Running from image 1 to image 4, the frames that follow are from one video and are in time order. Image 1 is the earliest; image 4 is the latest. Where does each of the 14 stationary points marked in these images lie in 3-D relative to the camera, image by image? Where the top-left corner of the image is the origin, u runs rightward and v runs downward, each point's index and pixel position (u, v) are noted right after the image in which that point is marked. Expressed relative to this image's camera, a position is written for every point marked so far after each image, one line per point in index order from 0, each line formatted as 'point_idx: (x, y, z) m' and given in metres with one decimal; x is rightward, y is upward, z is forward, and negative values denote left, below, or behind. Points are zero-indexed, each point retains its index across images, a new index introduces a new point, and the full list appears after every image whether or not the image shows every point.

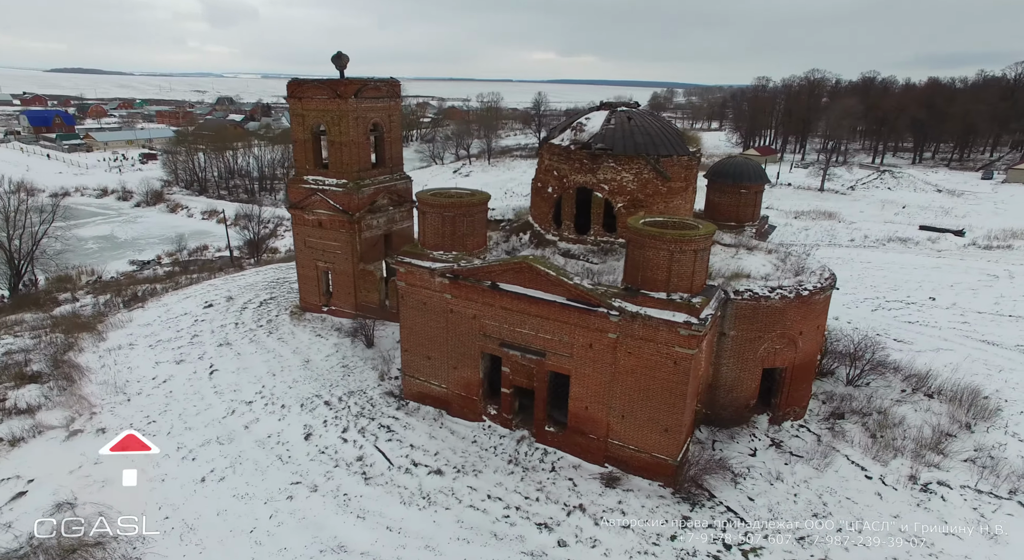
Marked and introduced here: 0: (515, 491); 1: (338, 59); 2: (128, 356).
0: (+0.1, -4.3, +12.0) m
1: (-5.2, +6.6, +17.8) m
2: (-11.8, -2.4, +18.4) m
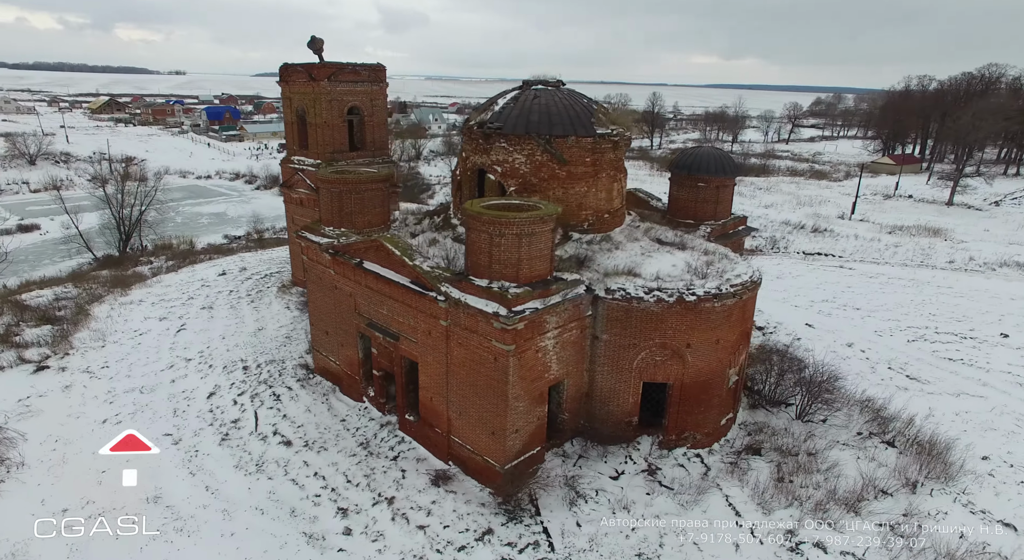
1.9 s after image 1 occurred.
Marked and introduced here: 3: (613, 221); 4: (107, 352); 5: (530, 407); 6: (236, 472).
0: (-3.3, -3.8, +11.7) m
1: (-6.2, +7.4, +18.5) m
2: (-13.2, -1.1, +20.6) m
3: (+2.3, +1.4, +13.9) m
4: (-12.0, -2.1, +17.6) m
5: (+0.3, -2.3, +11.0) m
6: (-5.5, -3.8, +11.8) m
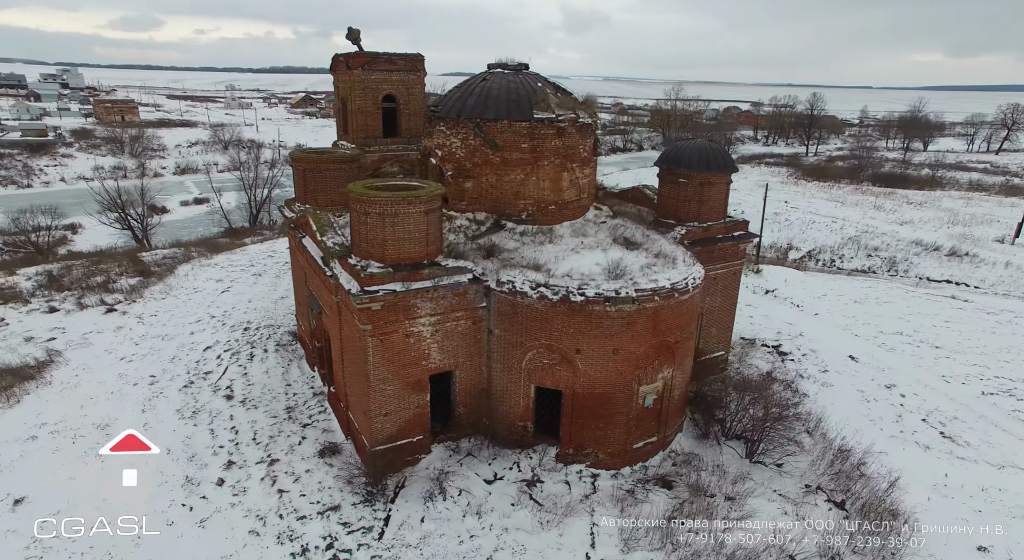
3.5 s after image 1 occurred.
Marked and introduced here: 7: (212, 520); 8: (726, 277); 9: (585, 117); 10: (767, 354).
0: (-5.4, -3.2, +12.4) m
1: (-5.4, +8.1, +19.6) m
2: (-12.3, +0.3, +23.7) m
3: (+1.1, +1.4, +12.9) m
4: (-12.0, -0.8, +20.5) m
5: (-2.0, -2.0, +10.7) m
6: (-7.4, -3.0, +13.1) m
7: (-5.1, -4.0, +10.0) m
8: (+5.1, +0.1, +14.2) m
9: (+1.6, +3.5, +12.6) m
10: (+6.9, -2.0, +16.0) m
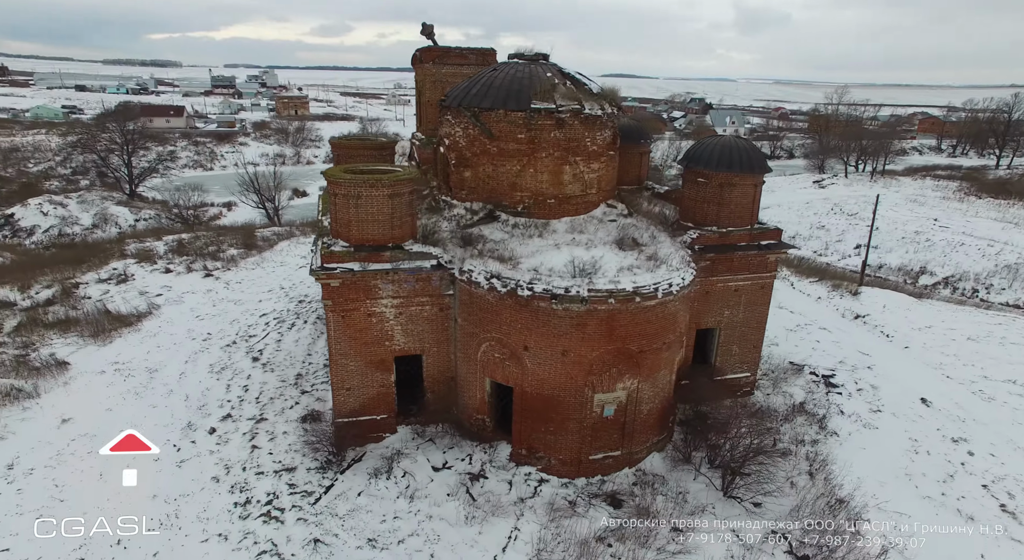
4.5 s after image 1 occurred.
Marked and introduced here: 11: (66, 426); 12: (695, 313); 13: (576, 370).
0: (-5.8, -2.5, +13.6) m
1: (-3.0, +8.6, +20.4) m
2: (-9.4, +1.4, +26.1) m
3: (+1.1, +1.5, +12.5) m
4: (-10.0, +0.3, +22.9) m
5: (-2.7, -1.7, +11.1) m
6: (-7.5, -2.2, +14.7) m
7: (-6.0, -3.4, +11.1) m
8: (+5.1, -0.2, +12.7) m
9: (+1.6, +3.5, +12.0) m
10: (+7.1, -2.5, +14.1) m
11: (-9.3, -3.0, +12.3) m
12: (+3.9, -0.7, +12.6) m
13: (+1.1, -1.5, +9.8) m
